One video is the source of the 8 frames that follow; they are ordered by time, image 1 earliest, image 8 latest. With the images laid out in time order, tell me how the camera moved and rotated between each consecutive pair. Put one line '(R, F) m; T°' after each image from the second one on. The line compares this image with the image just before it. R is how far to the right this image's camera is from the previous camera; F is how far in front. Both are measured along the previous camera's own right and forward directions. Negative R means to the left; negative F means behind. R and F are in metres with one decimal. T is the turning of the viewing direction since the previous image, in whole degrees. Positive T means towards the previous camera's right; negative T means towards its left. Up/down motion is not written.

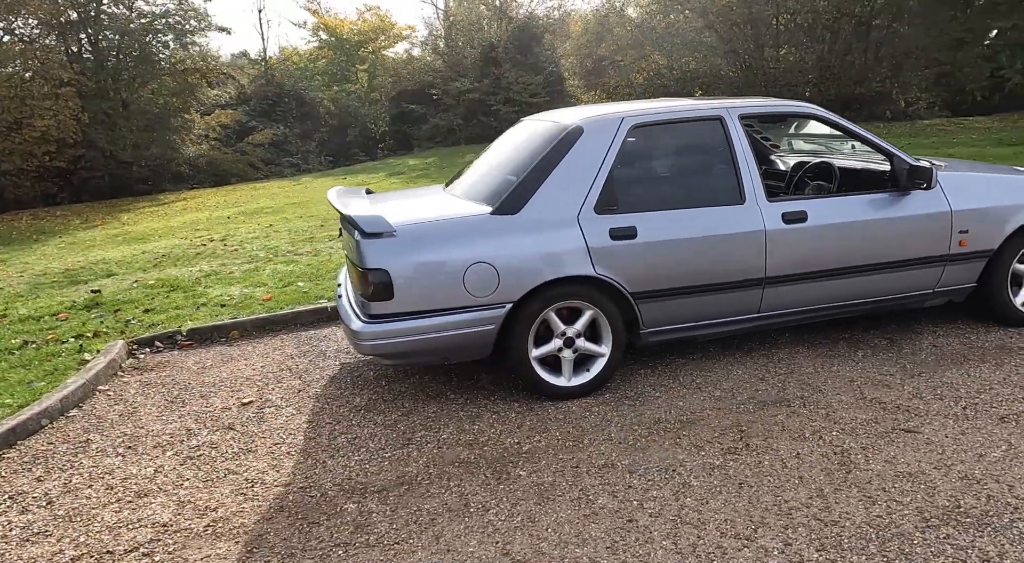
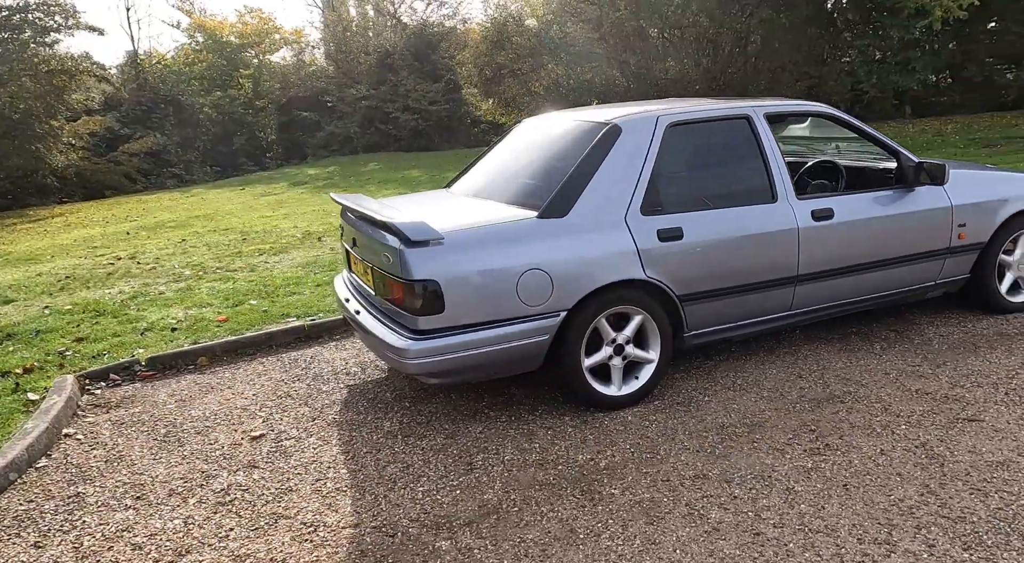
(-0.8, +0.3) m; +9°
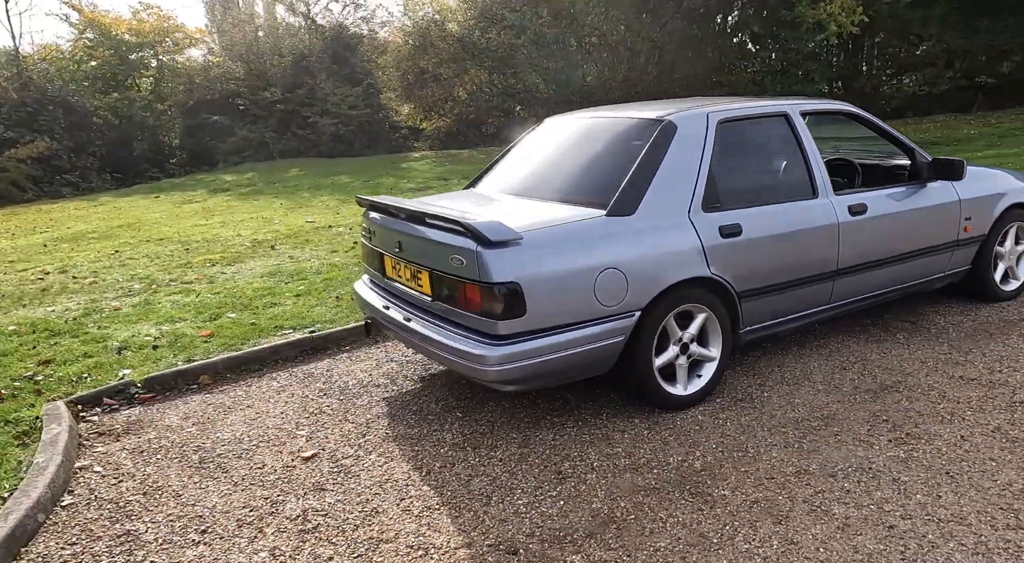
(-0.7, +0.2) m; +7°
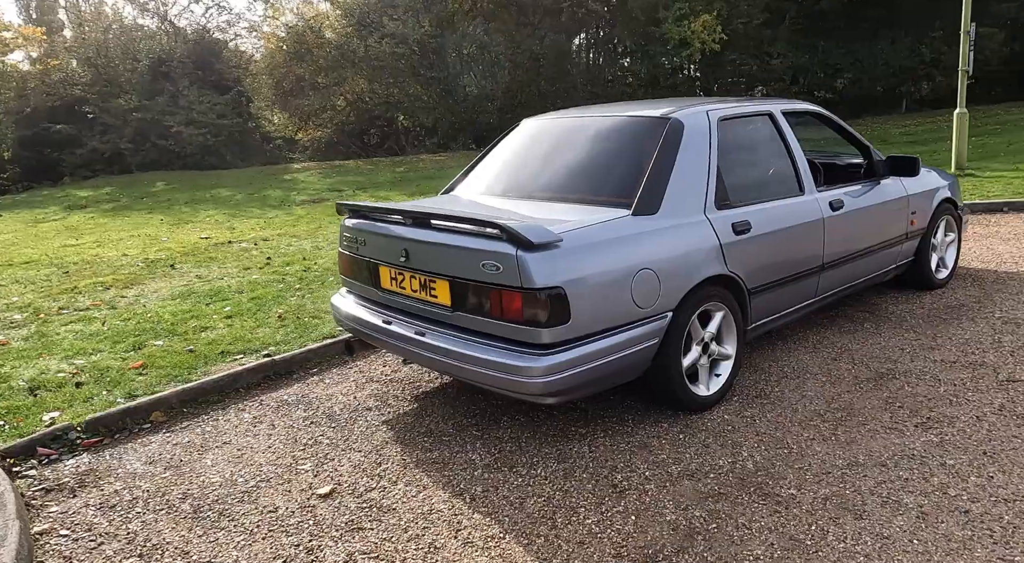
(-0.7, +0.2) m; +10°
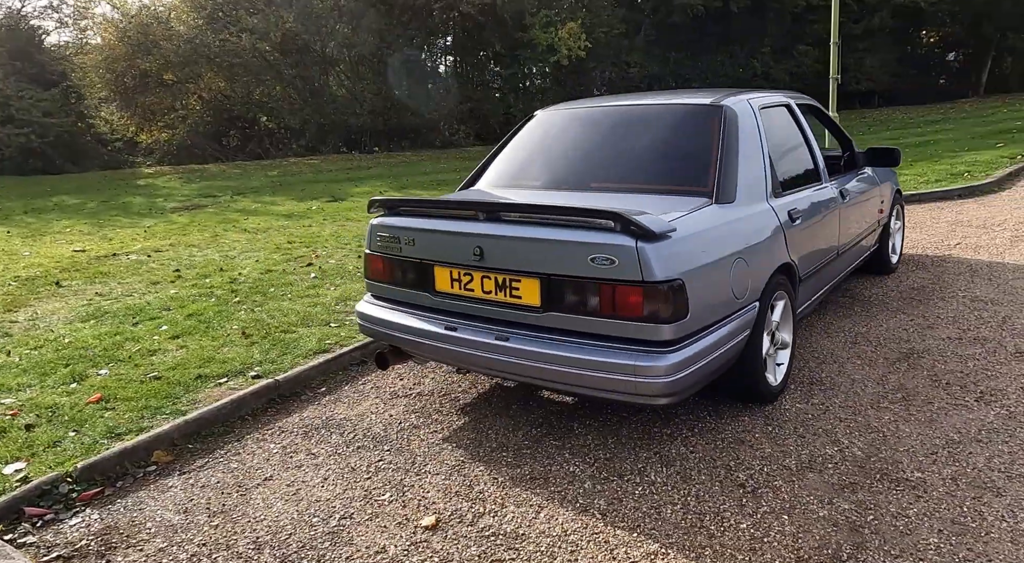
(-1.0, +0.3) m; +12°
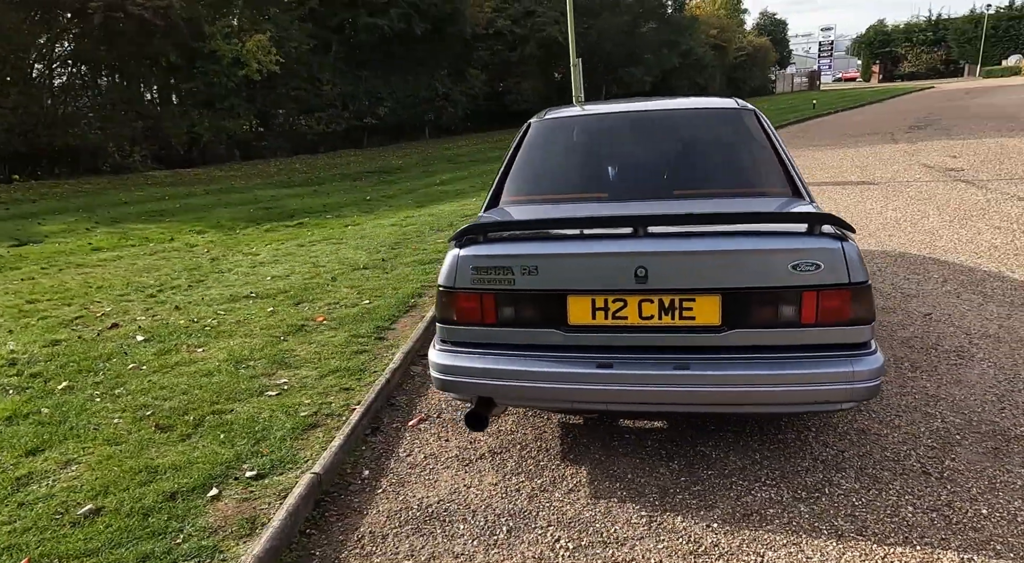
(-1.8, +0.8) m; +26°
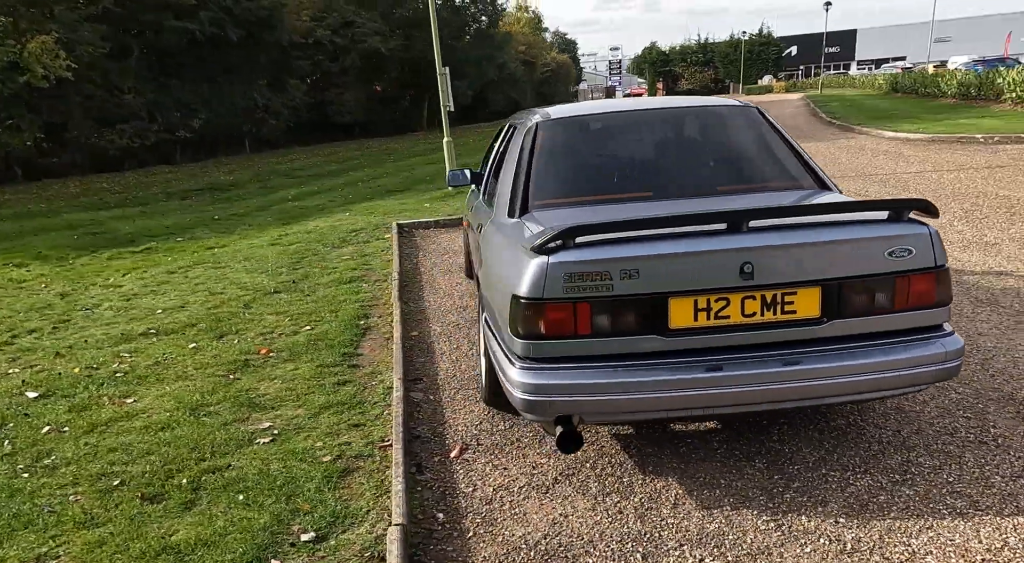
(-1.0, +0.4) m; +14°
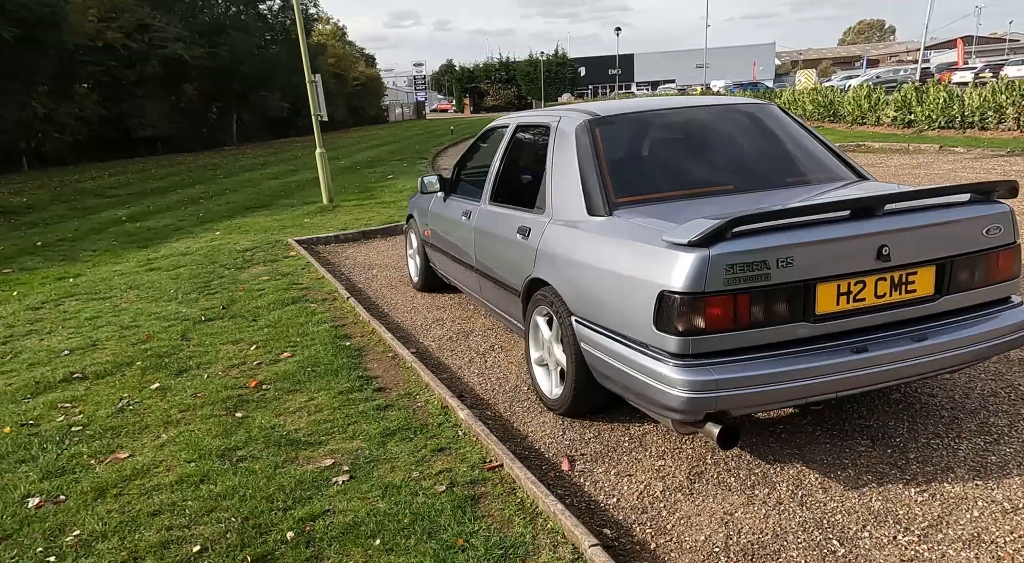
(-1.2, +0.3) m; +14°
